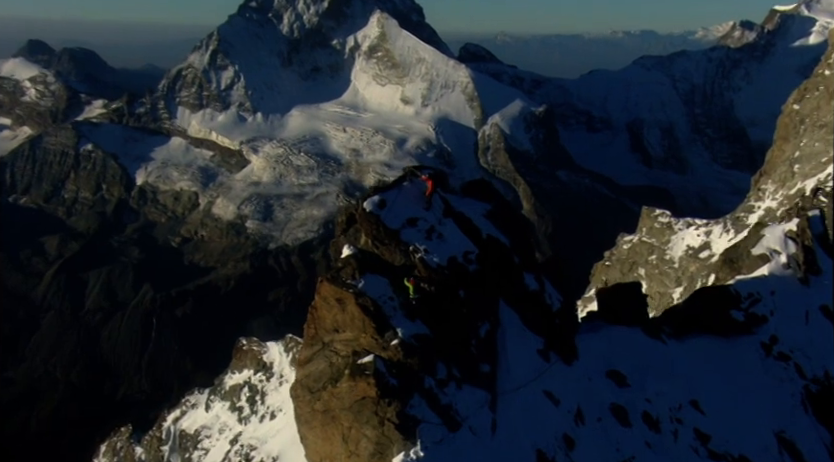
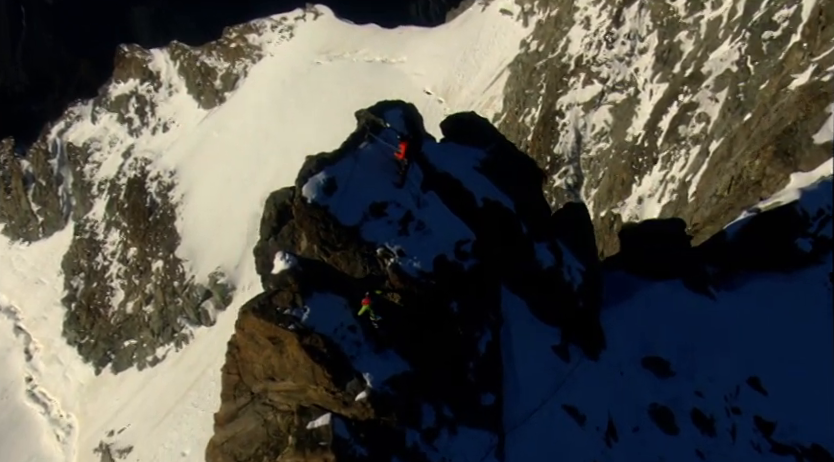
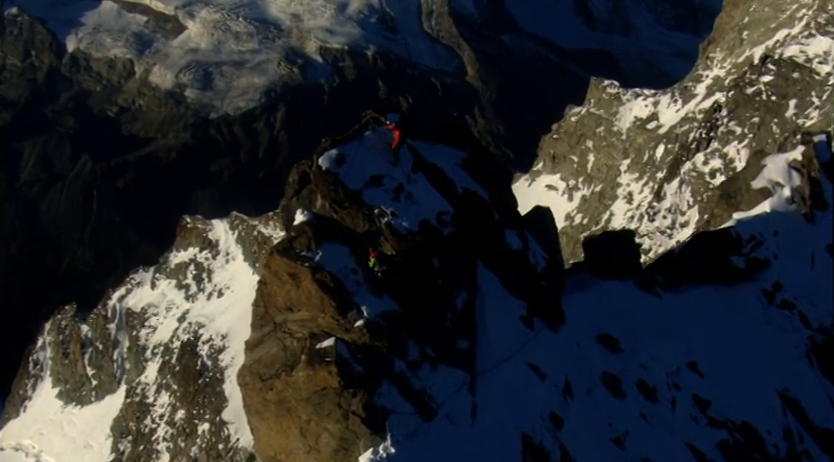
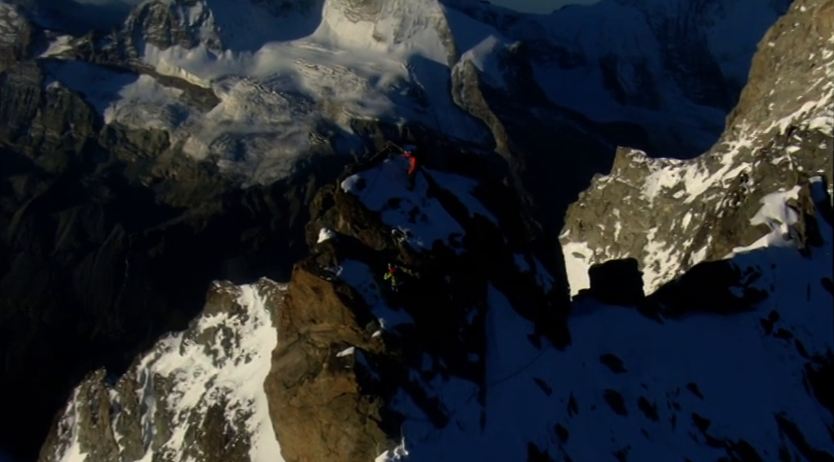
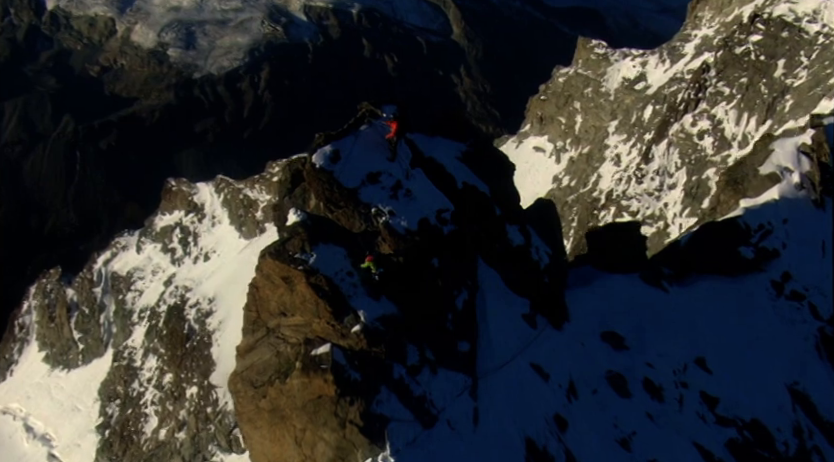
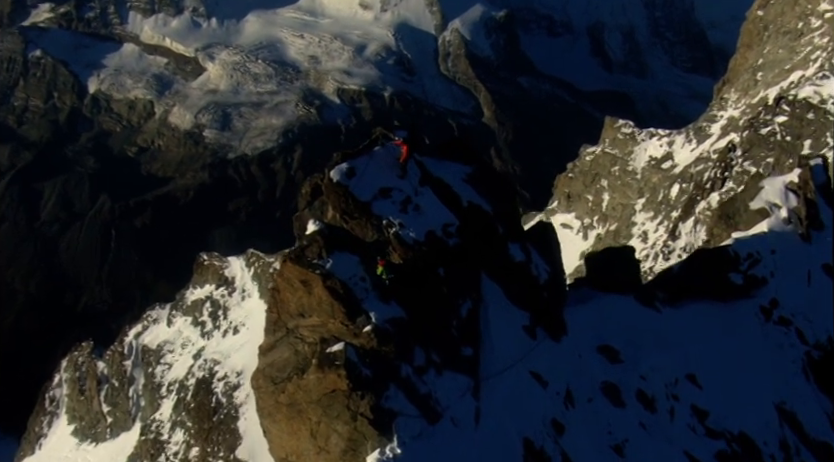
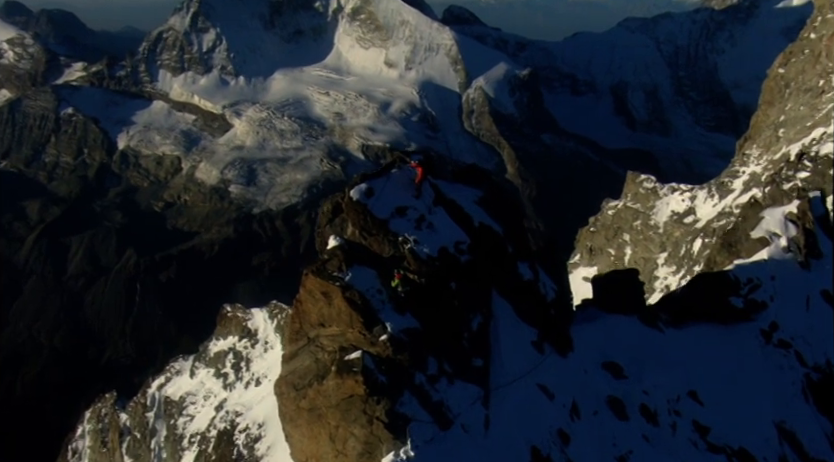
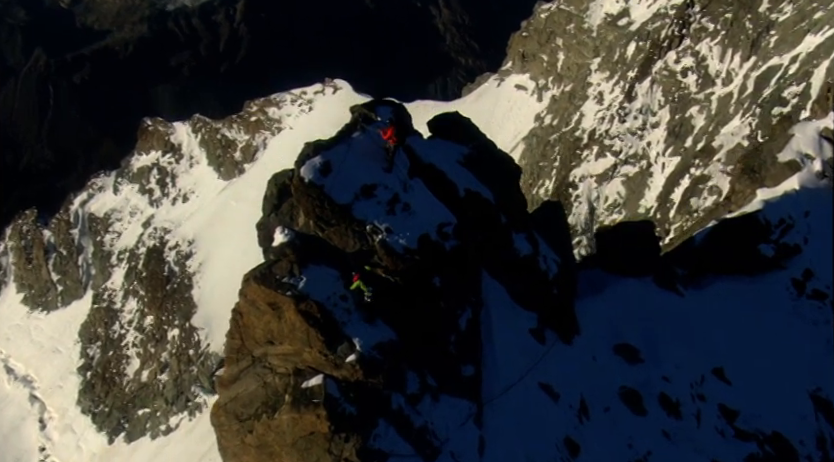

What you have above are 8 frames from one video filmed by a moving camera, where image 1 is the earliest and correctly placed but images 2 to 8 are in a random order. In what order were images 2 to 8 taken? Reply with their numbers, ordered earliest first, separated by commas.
7, 4, 6, 3, 5, 8, 2
